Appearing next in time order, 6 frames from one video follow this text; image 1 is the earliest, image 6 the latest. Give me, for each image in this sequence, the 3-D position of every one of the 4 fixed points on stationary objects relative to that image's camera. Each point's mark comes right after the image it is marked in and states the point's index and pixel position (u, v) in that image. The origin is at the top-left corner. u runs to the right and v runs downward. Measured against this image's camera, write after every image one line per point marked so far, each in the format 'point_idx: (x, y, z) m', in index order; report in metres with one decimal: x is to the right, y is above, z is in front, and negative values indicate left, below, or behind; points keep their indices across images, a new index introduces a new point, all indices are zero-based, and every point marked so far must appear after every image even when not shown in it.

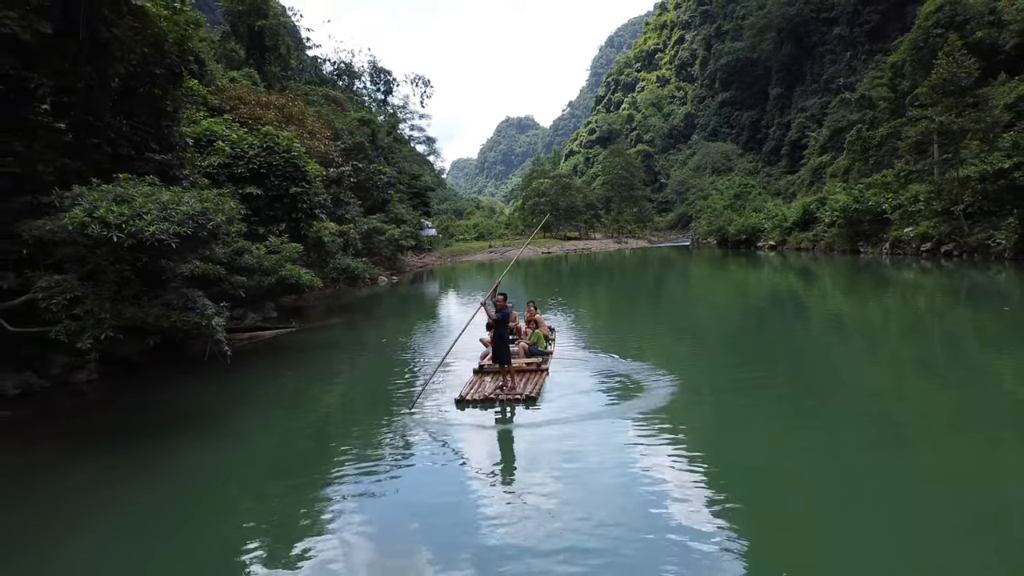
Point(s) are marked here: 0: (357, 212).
0: (-4.5, +2.3, +18.2) m
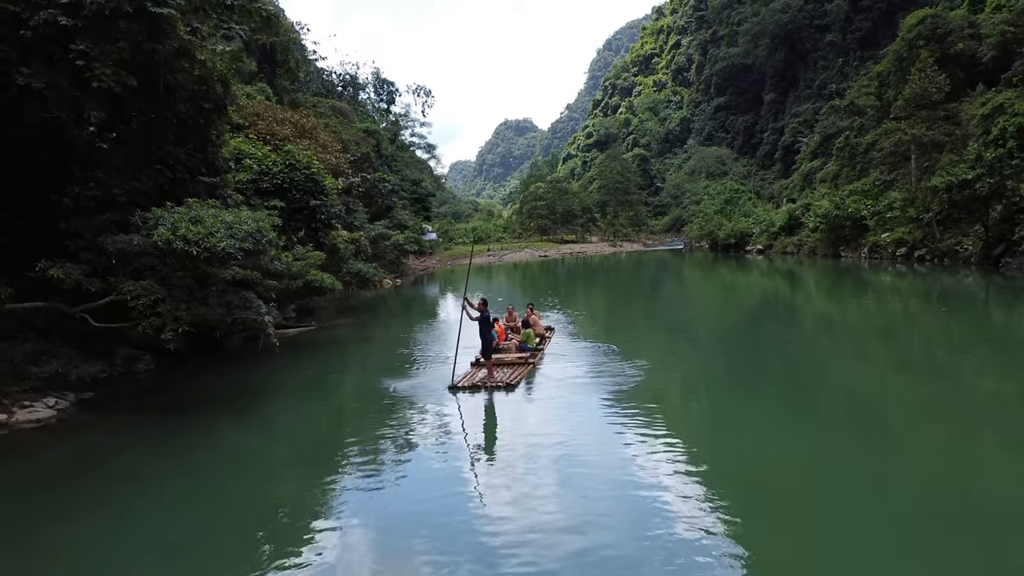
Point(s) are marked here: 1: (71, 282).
0: (-4.6, +2.2, +19.5) m
1: (-4.7, 0.0, +6.8) m
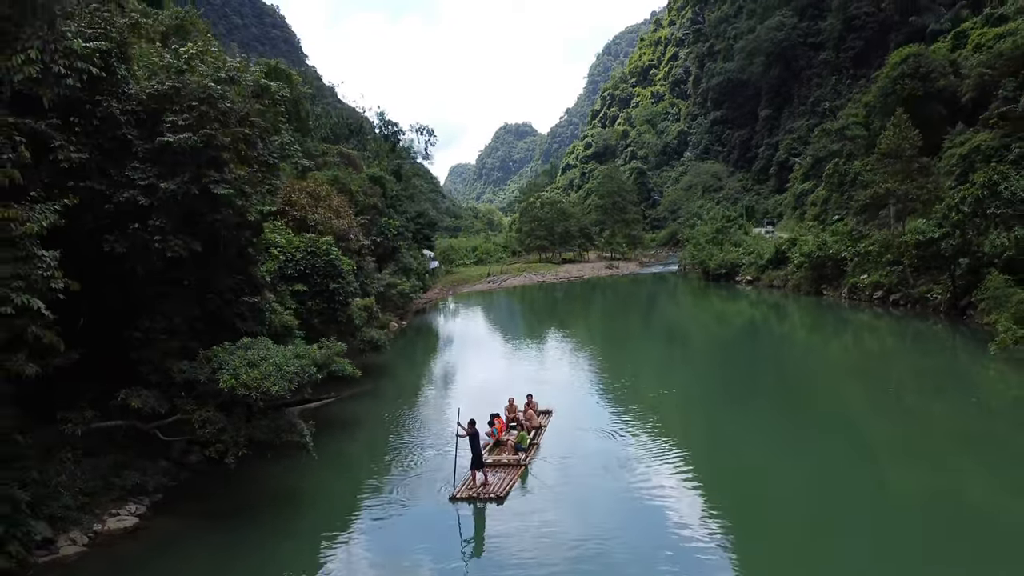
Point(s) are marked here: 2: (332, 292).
0: (-4.7, +0.5, +21.0) m
1: (-4.8, -1.7, +8.3) m
2: (-4.1, -0.1, +14.4) m
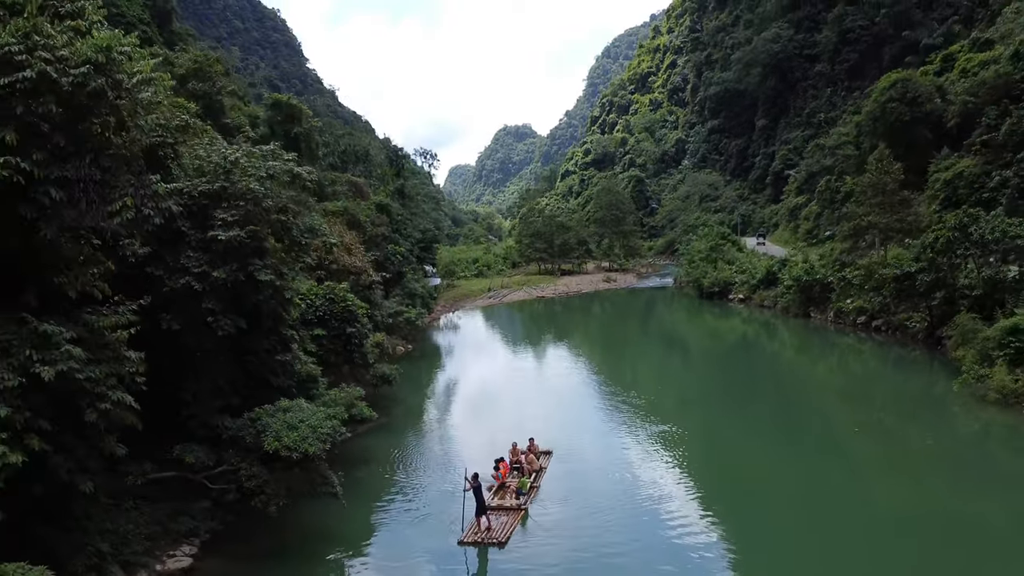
0: (-4.6, -0.6, +22.3) m
1: (-4.7, -2.7, +9.6) m
2: (-4.1, -1.2, +15.7) m
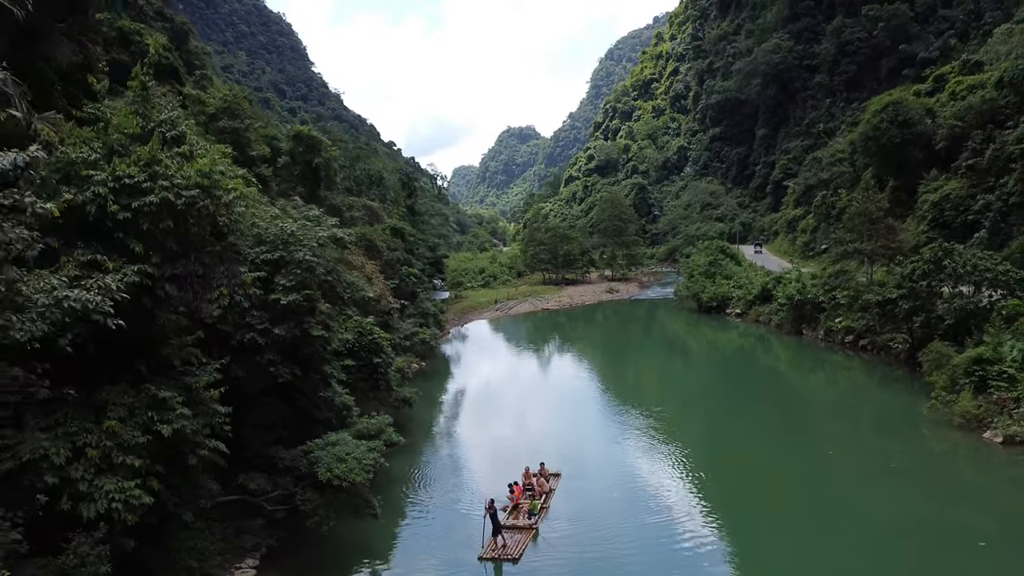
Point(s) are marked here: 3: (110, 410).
0: (-4.3, -1.6, +24.0) m
1: (-4.5, -3.7, +11.4) m
2: (-3.8, -2.1, +17.5) m
3: (-5.1, -1.5, +7.9) m
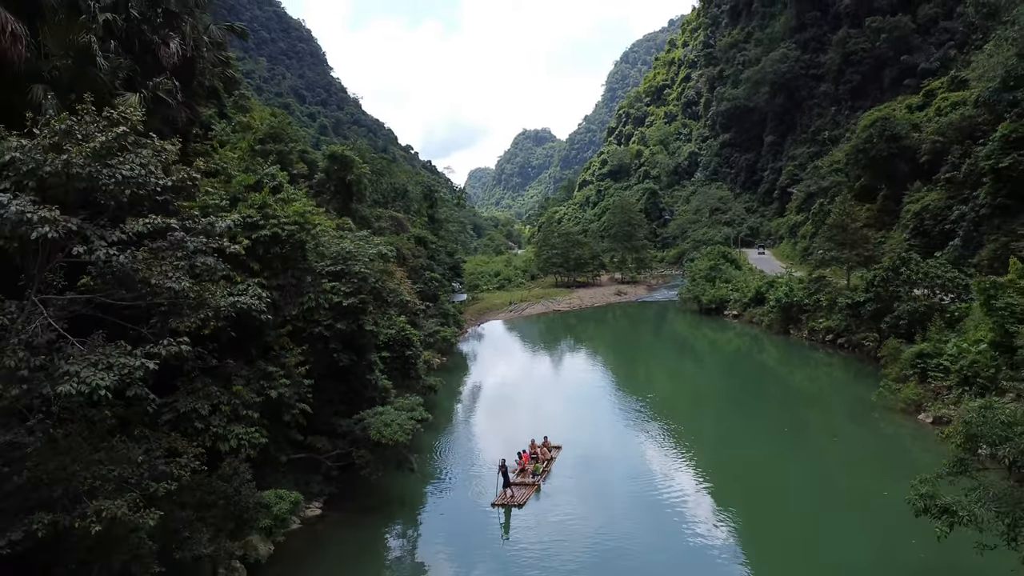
0: (-3.9, -1.7, +27.5) m
1: (-4.3, -3.8, +14.9) m
2: (-3.5, -2.3, +20.9) m
3: (-5.0, -1.7, +11.4) m
